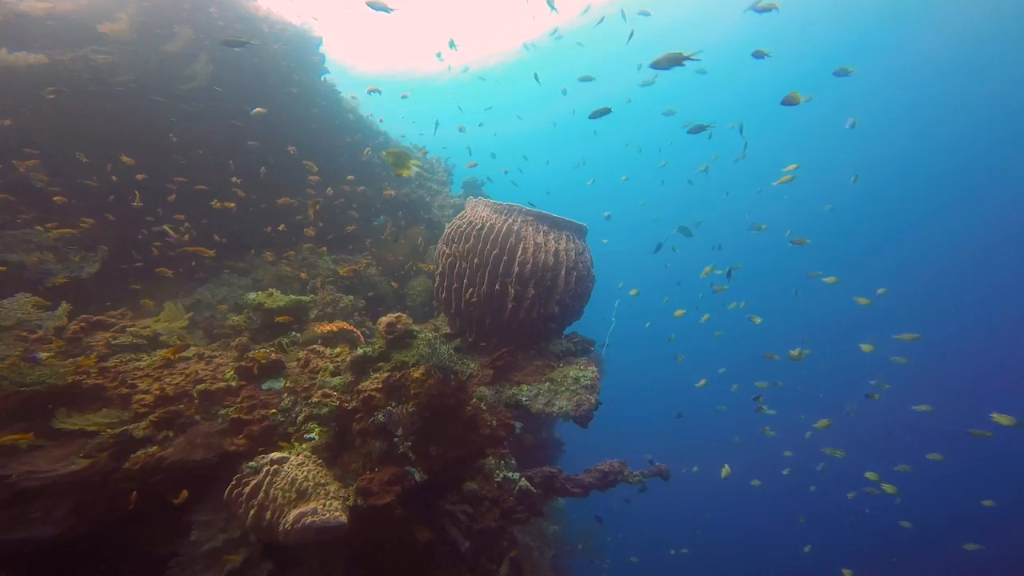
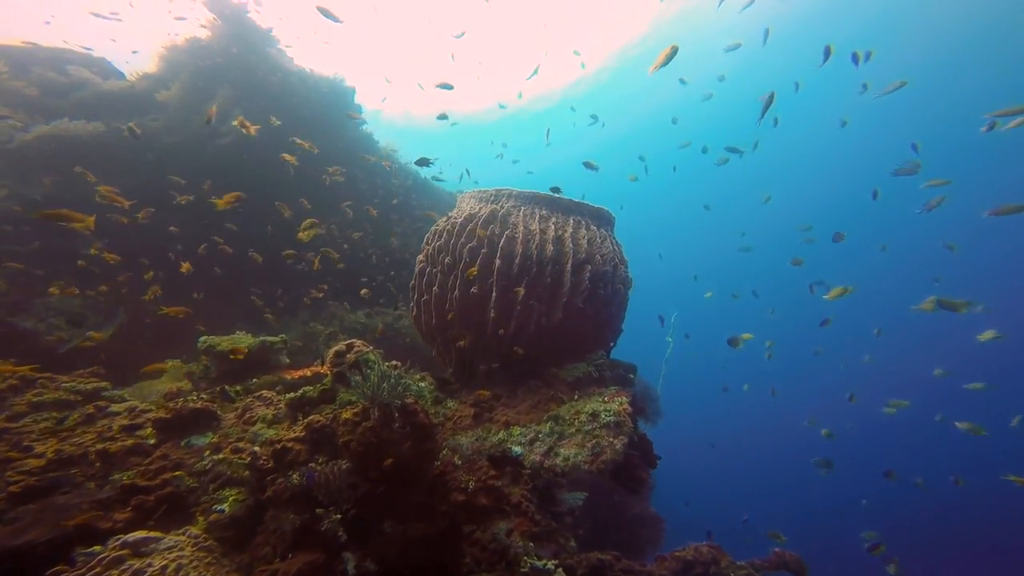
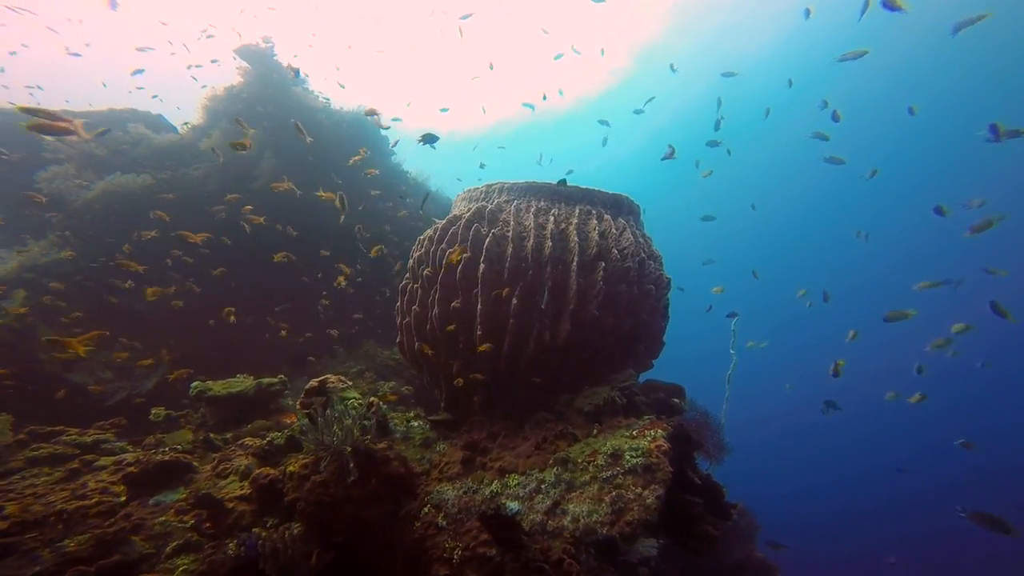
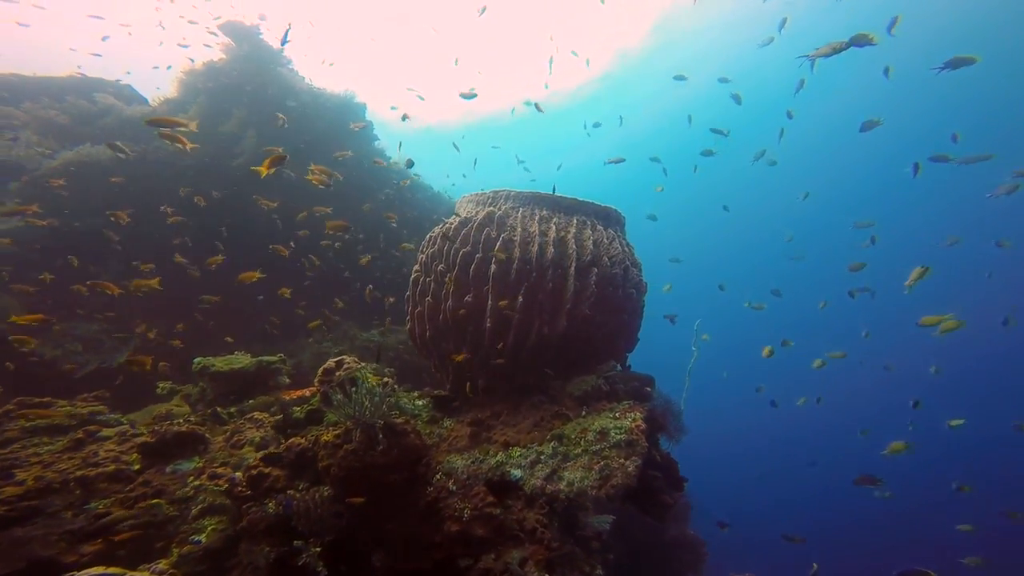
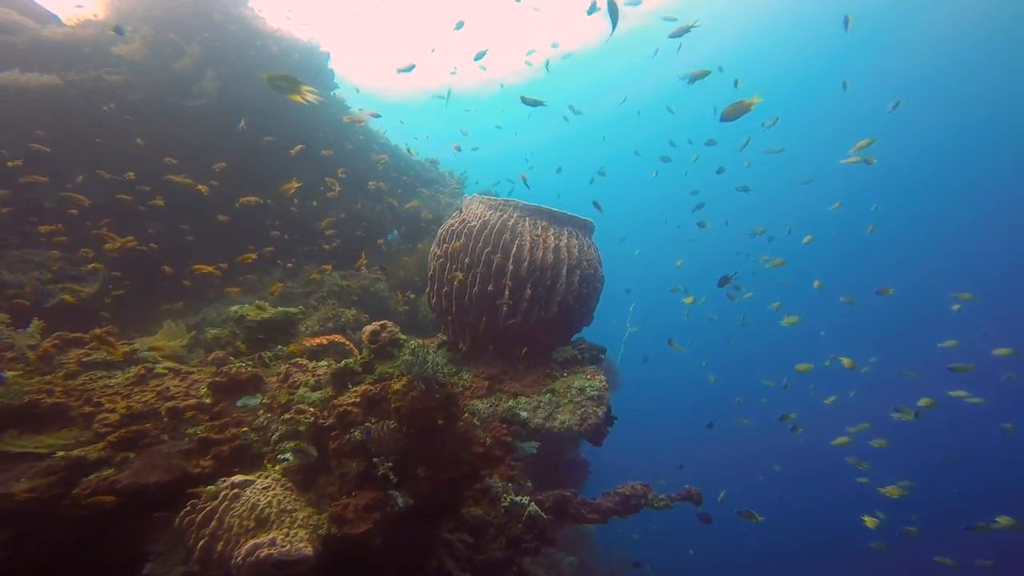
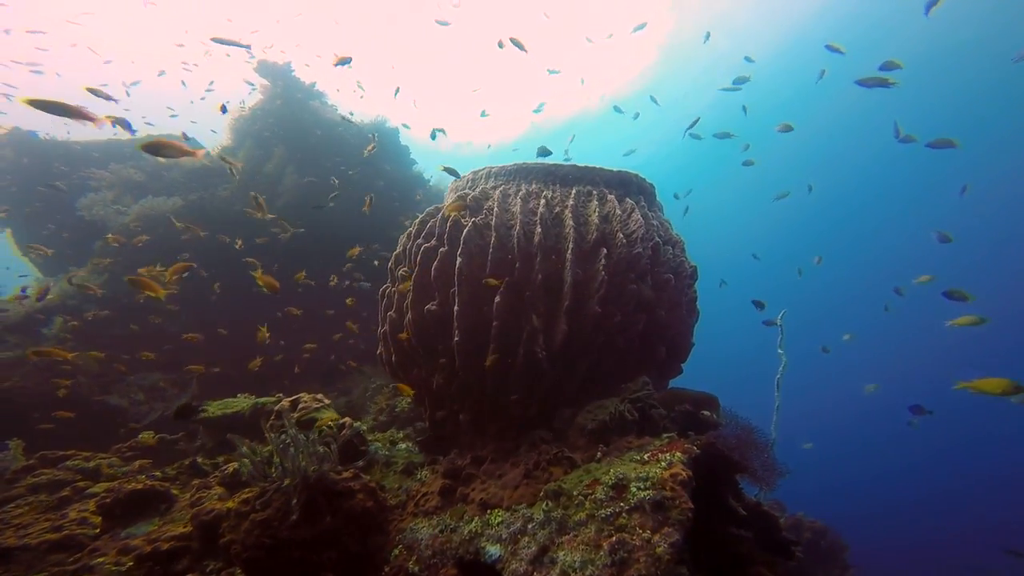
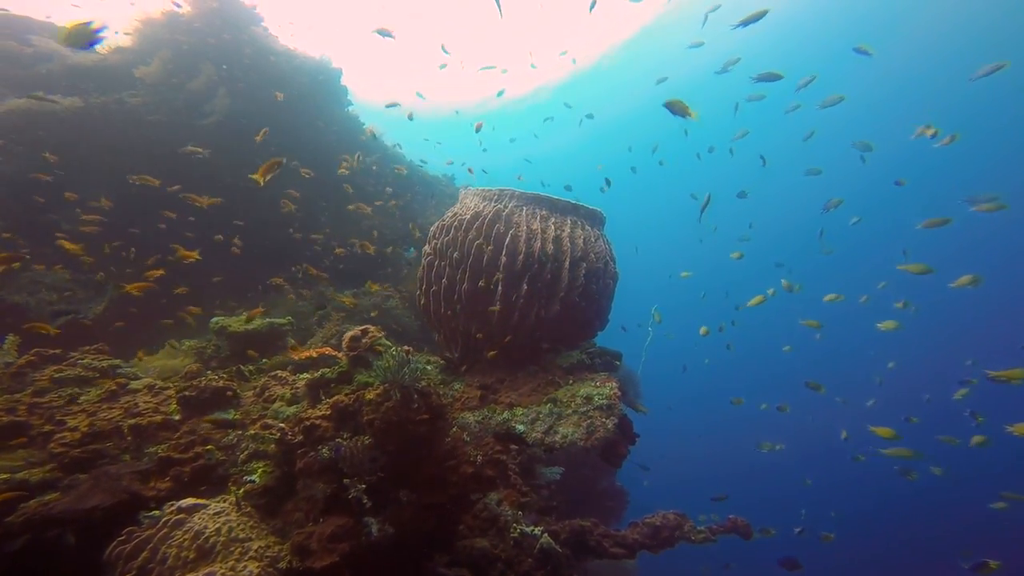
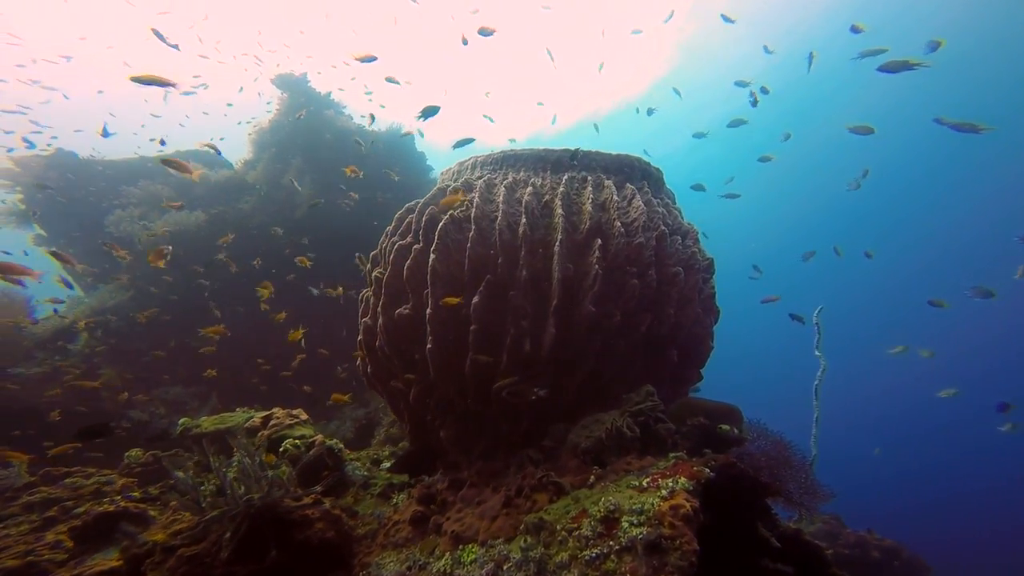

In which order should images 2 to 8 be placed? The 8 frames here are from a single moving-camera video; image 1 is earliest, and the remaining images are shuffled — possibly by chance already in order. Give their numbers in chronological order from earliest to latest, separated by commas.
5, 7, 2, 4, 3, 6, 8
